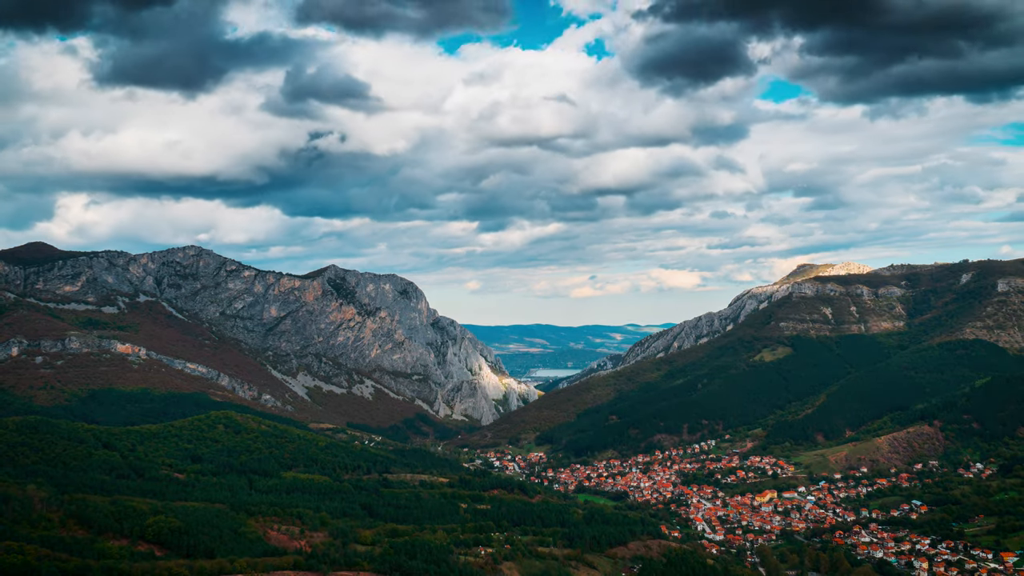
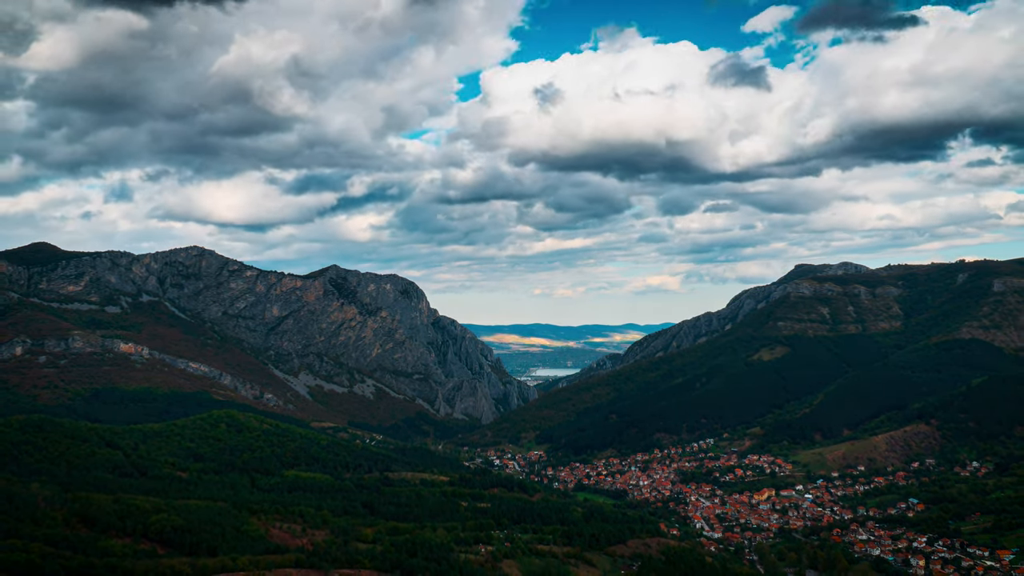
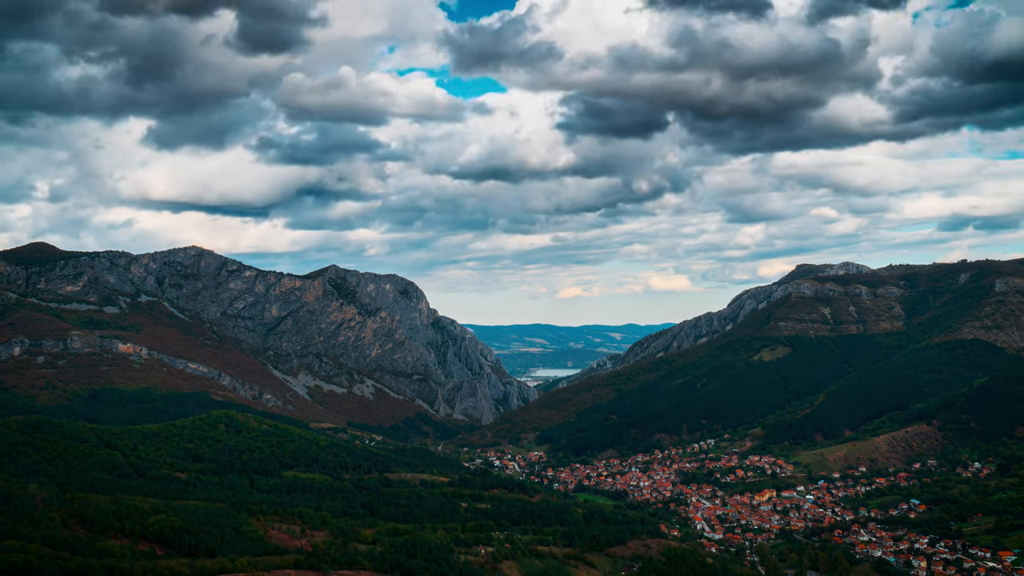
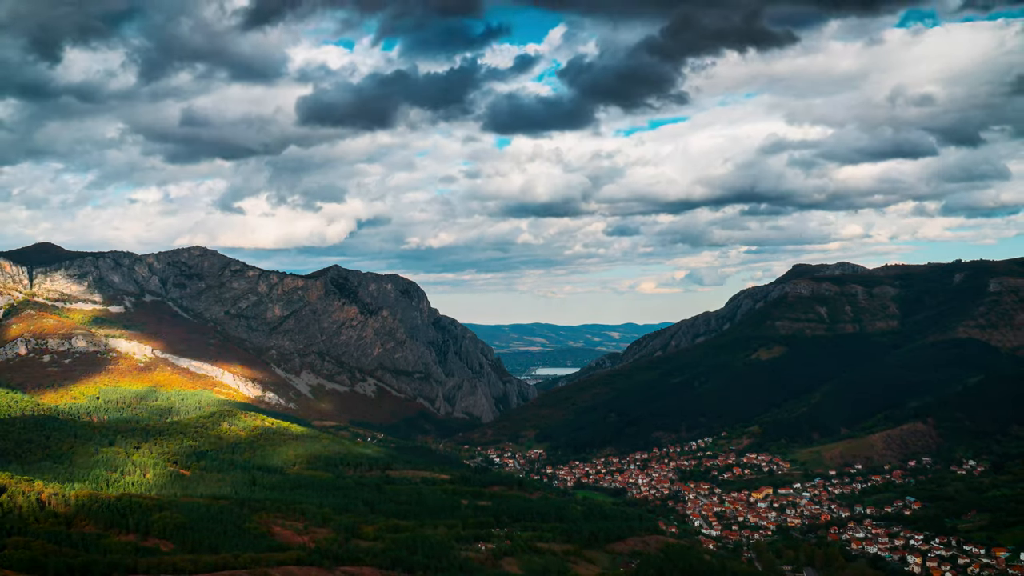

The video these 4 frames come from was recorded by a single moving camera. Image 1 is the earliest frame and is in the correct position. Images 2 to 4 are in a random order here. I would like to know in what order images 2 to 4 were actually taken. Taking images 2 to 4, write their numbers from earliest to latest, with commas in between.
3, 2, 4
